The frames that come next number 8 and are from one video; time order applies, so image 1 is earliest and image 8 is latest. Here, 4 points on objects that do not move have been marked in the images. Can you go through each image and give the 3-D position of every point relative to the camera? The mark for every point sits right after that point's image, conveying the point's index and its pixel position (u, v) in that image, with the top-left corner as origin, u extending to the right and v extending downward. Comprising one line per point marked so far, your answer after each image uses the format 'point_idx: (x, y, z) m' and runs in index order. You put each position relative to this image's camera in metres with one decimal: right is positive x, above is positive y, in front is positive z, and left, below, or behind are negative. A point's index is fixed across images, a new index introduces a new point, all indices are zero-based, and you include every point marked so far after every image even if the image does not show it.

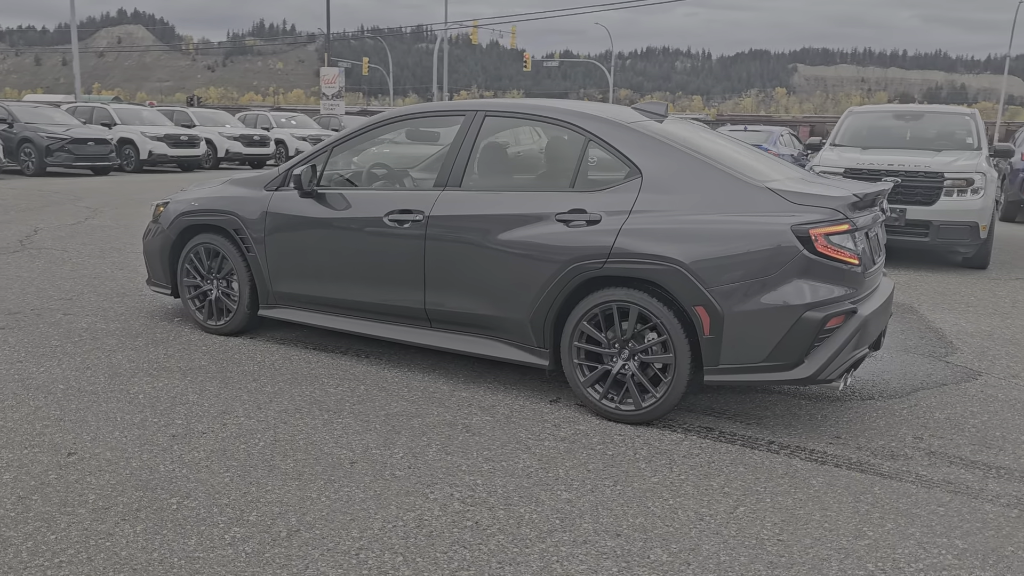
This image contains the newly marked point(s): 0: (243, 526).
0: (-0.9, -0.9, +3.0) m
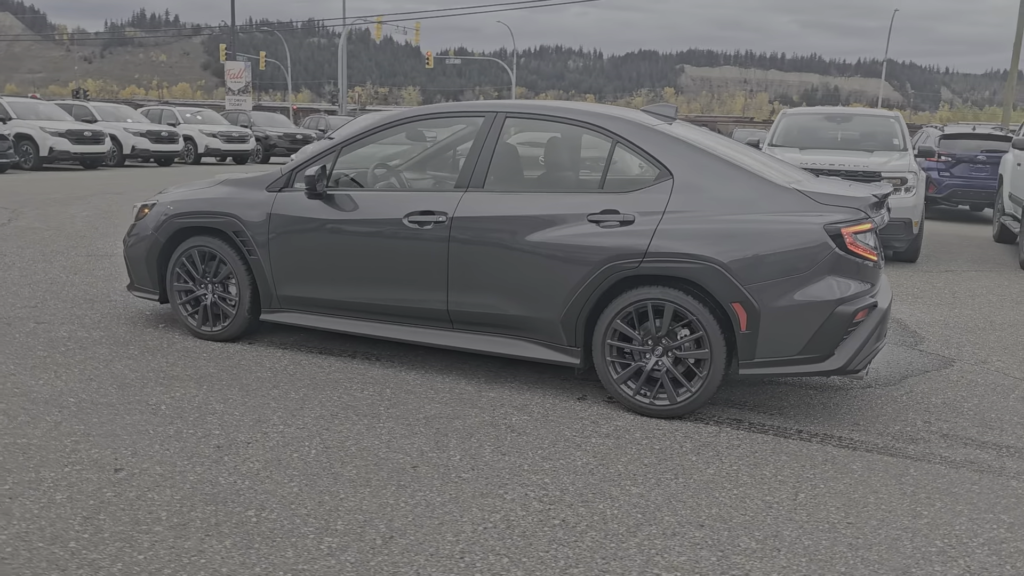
0: (-0.6, -0.9, +3.0) m
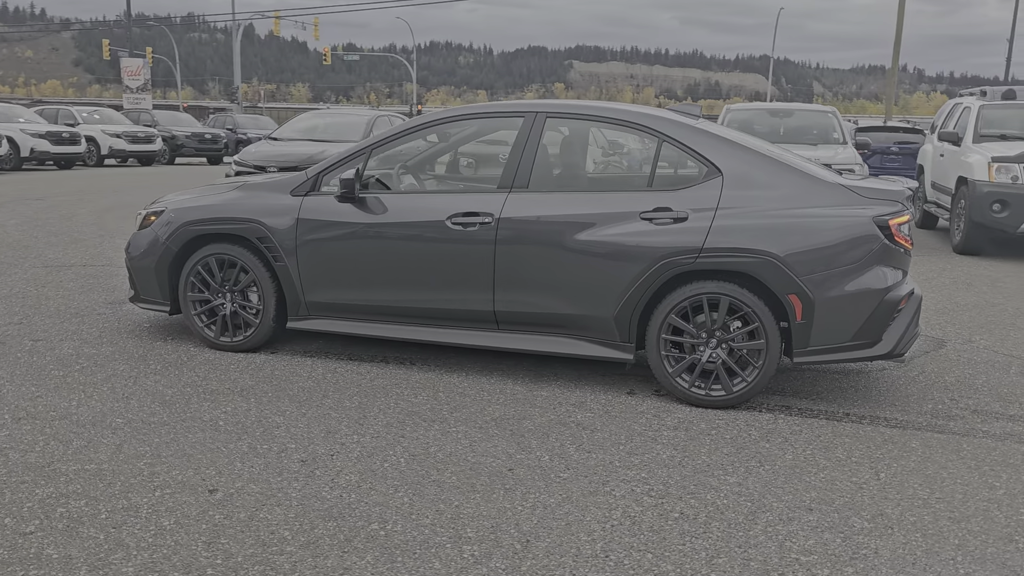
0: (-0.1, -0.9, +2.9) m
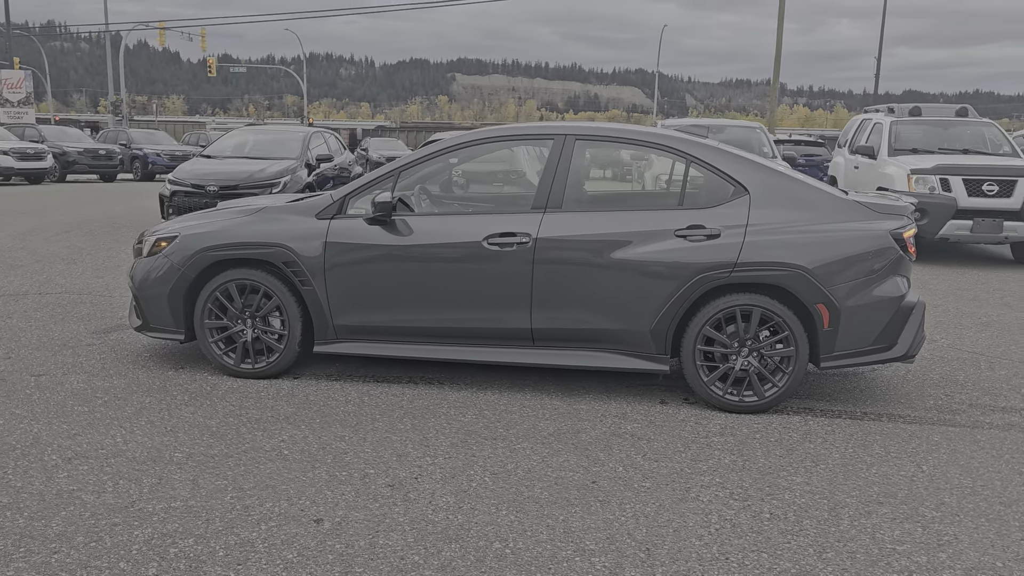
0: (+0.3, -1.0, +3.1) m
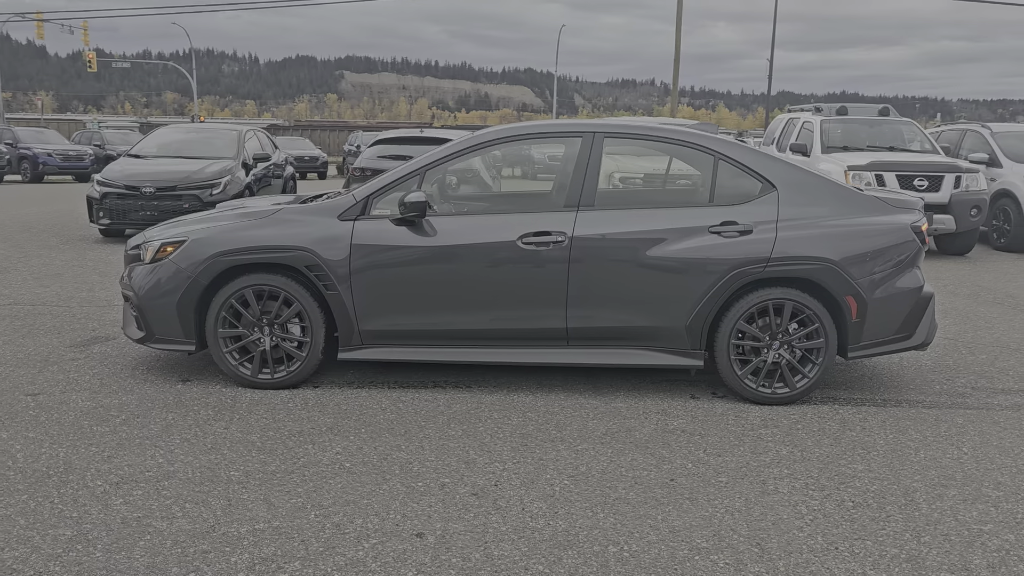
0: (+0.7, -1.0, +3.0) m
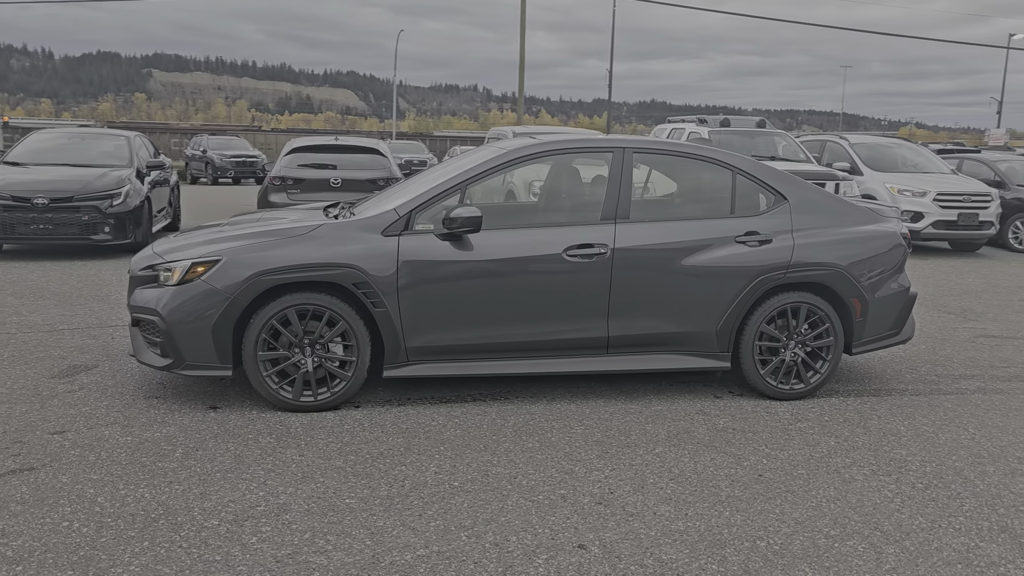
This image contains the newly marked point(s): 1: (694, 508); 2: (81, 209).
0: (+1.3, -1.0, +3.3) m
1: (+0.8, -0.9, +3.5) m
2: (-4.8, +0.9, +9.4) m
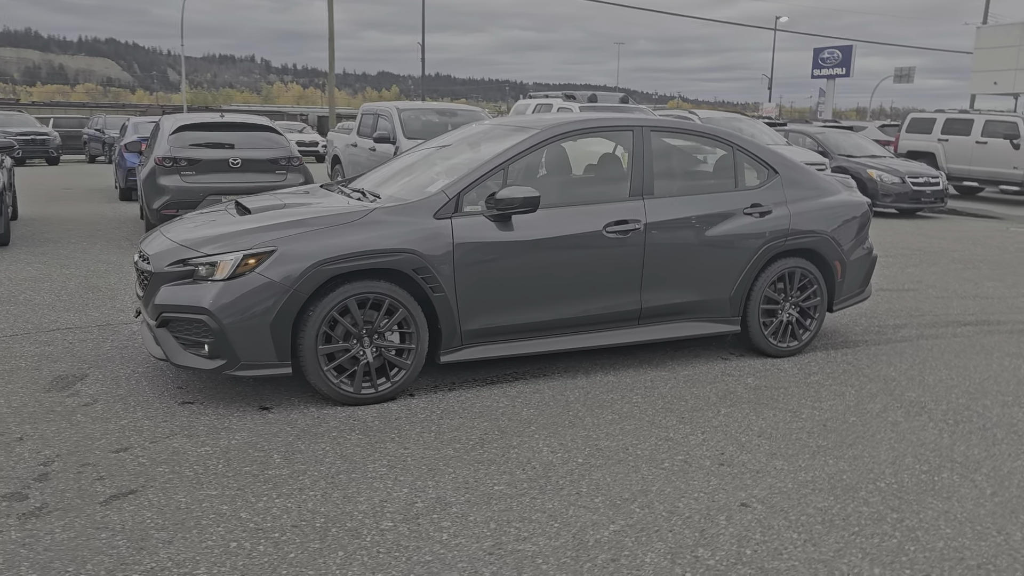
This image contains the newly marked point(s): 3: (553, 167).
0: (+1.9, -0.8, +3.8) m
1: (+1.3, -0.8, +3.8) m
2: (-5.6, +0.9, +8.2) m
3: (+0.2, +0.7, +4.9) m
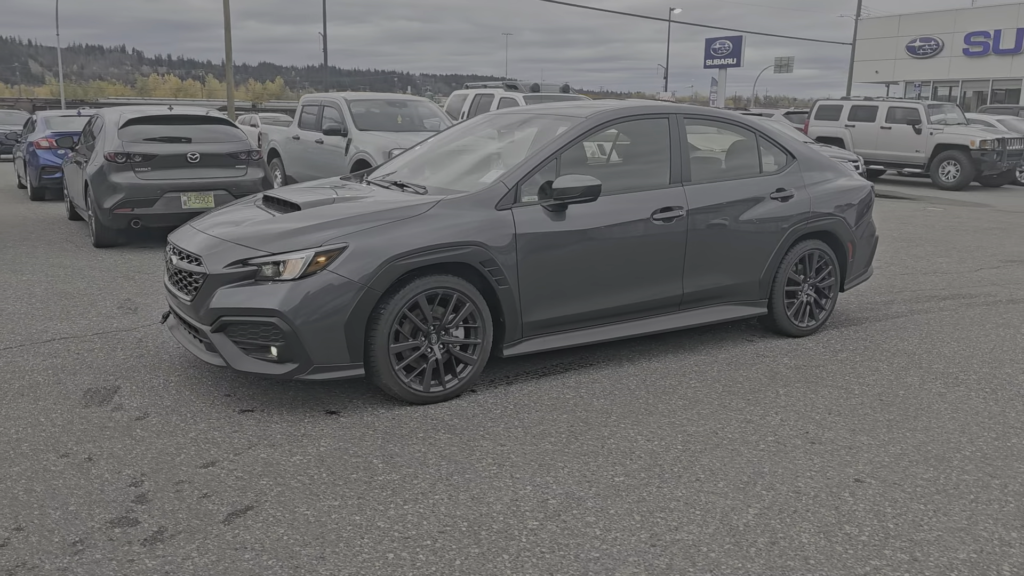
0: (+2.3, -0.7, +4.0) m
1: (+1.7, -0.7, +4.0) m
2: (-5.7, +0.7, +7.4) m
3: (+0.5, +0.8, +4.9) m
